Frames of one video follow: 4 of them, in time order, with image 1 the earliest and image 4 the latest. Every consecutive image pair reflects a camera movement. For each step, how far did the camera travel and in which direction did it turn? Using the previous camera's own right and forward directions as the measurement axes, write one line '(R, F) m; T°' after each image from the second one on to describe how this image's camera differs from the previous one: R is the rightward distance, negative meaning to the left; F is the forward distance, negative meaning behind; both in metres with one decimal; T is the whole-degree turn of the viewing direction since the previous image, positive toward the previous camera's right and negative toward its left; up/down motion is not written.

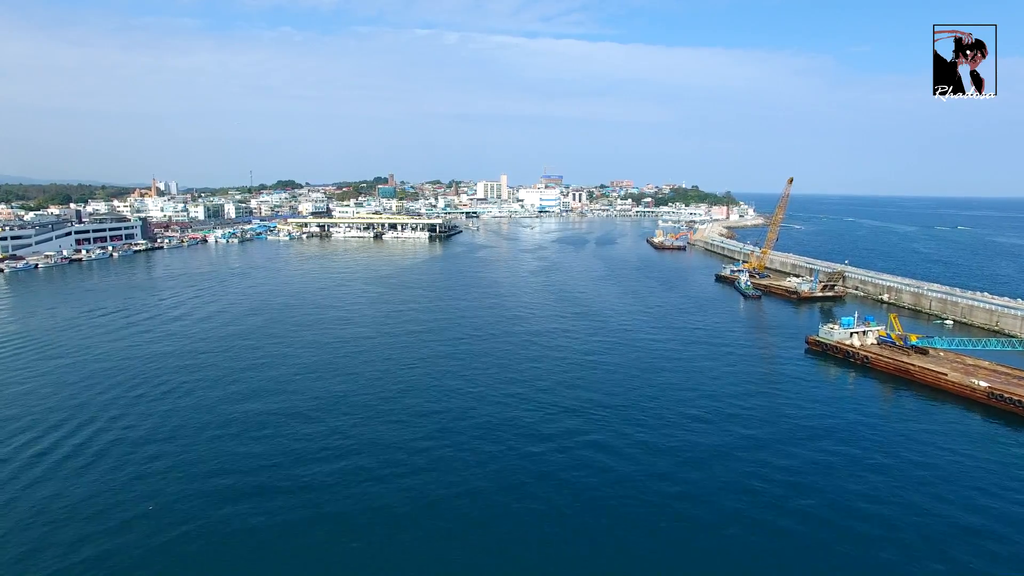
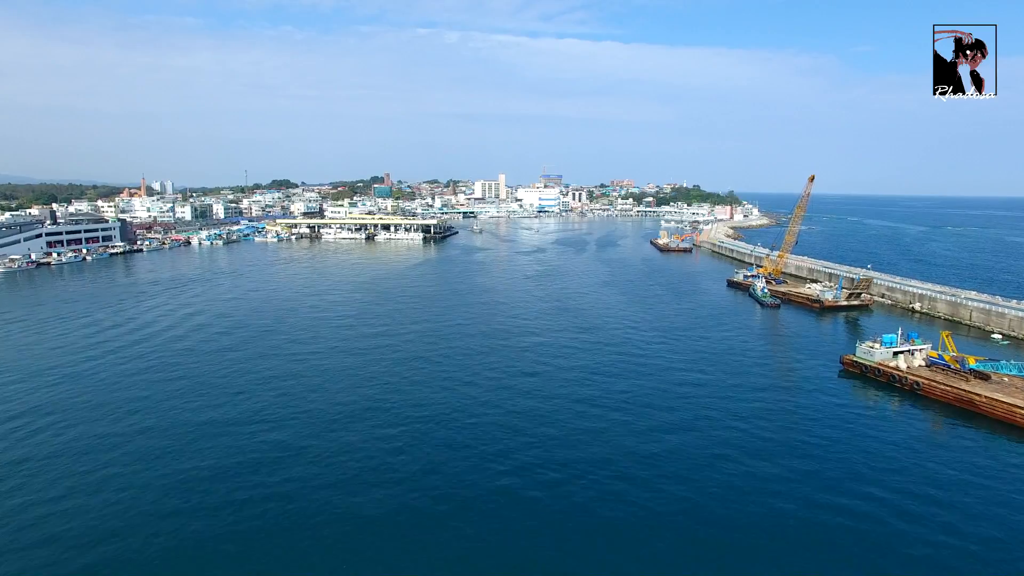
(+0.1, +1.3) m; 0°
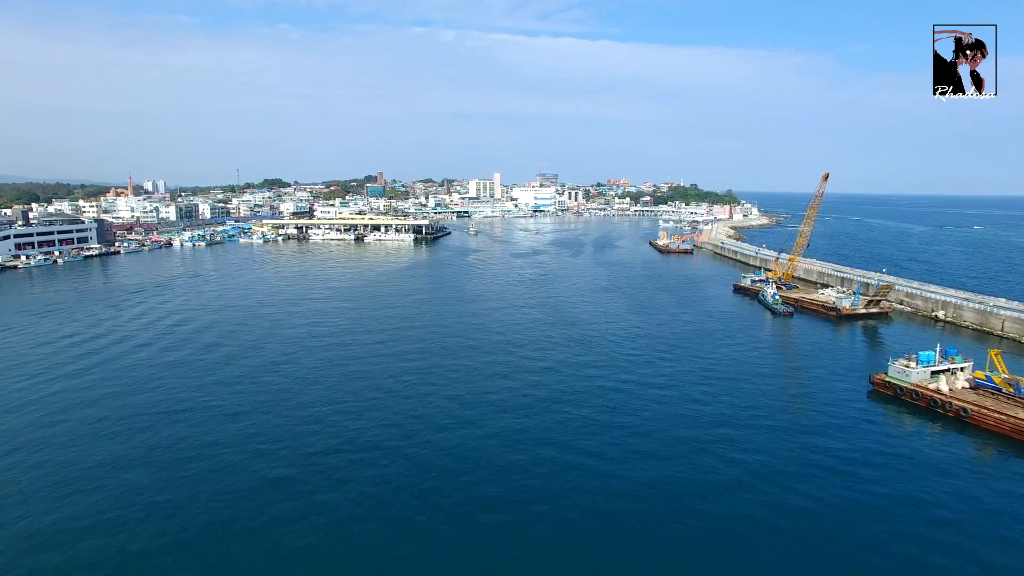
(+0.1, +1.0) m; 0°
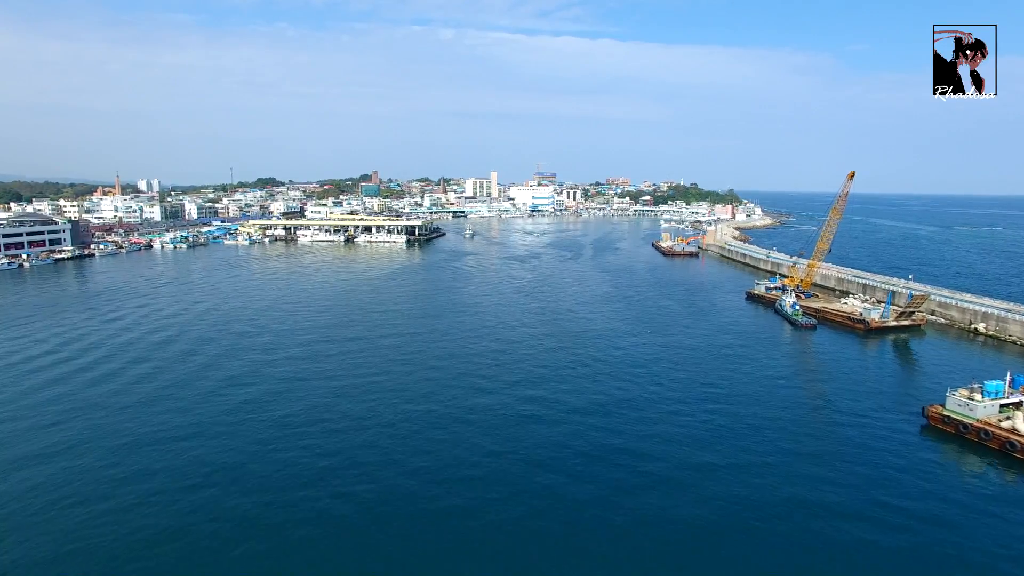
(+0.1, +1.2) m; 0°
